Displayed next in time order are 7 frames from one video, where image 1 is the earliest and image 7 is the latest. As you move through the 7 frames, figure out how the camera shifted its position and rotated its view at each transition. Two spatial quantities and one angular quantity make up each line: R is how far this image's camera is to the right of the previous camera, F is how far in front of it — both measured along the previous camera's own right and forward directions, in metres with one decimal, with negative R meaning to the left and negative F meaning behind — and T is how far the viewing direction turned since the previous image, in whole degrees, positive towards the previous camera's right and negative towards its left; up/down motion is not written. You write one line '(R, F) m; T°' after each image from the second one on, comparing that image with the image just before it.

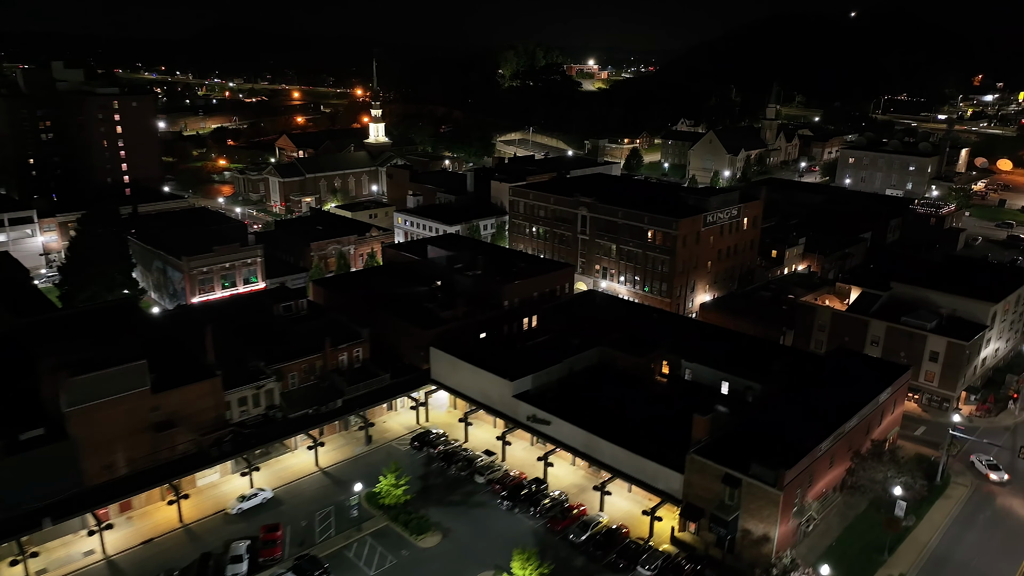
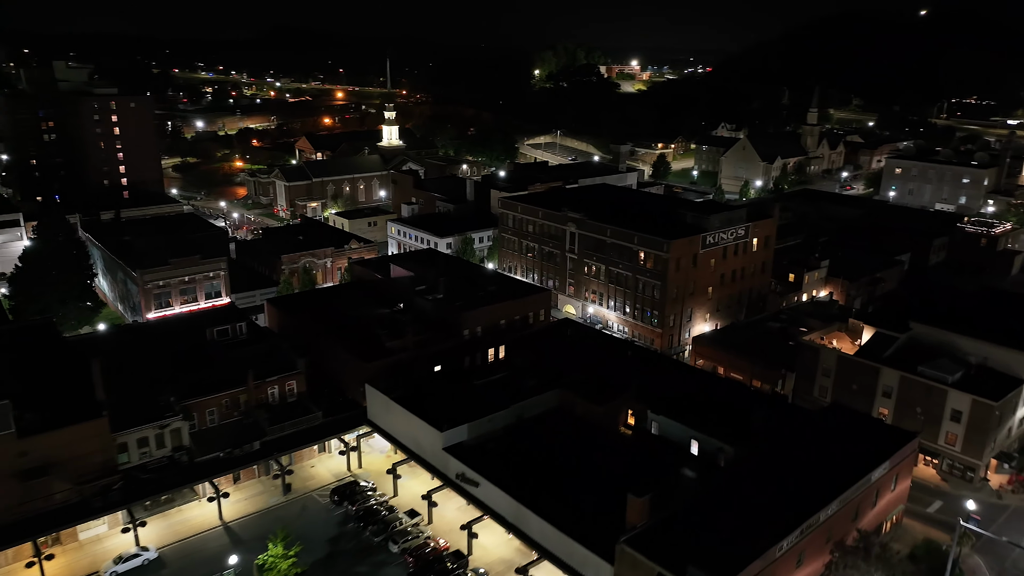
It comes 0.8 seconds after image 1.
(+5.5, +5.6) m; -4°
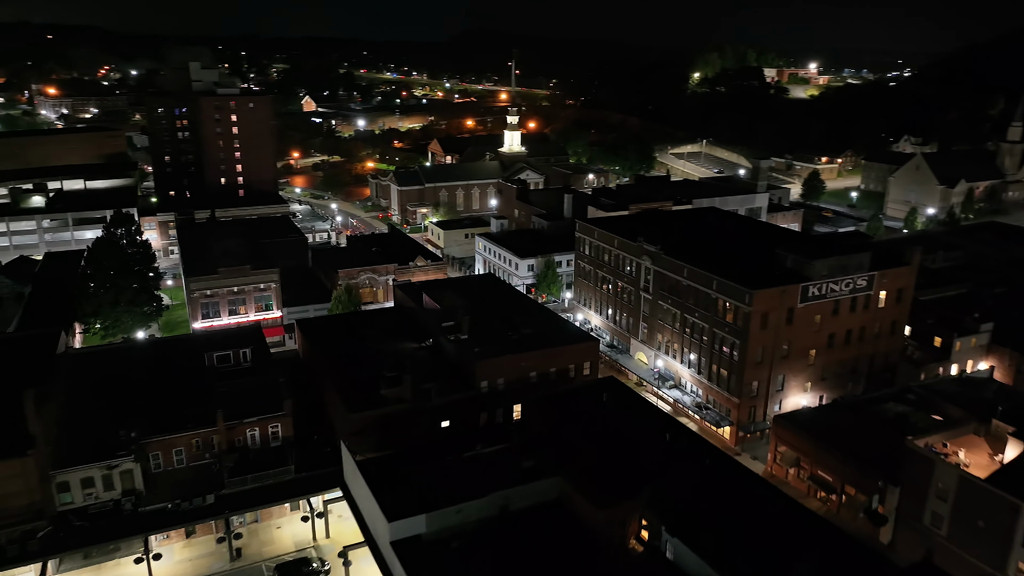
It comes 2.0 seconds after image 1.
(+6.8, +8.2) m; -13°
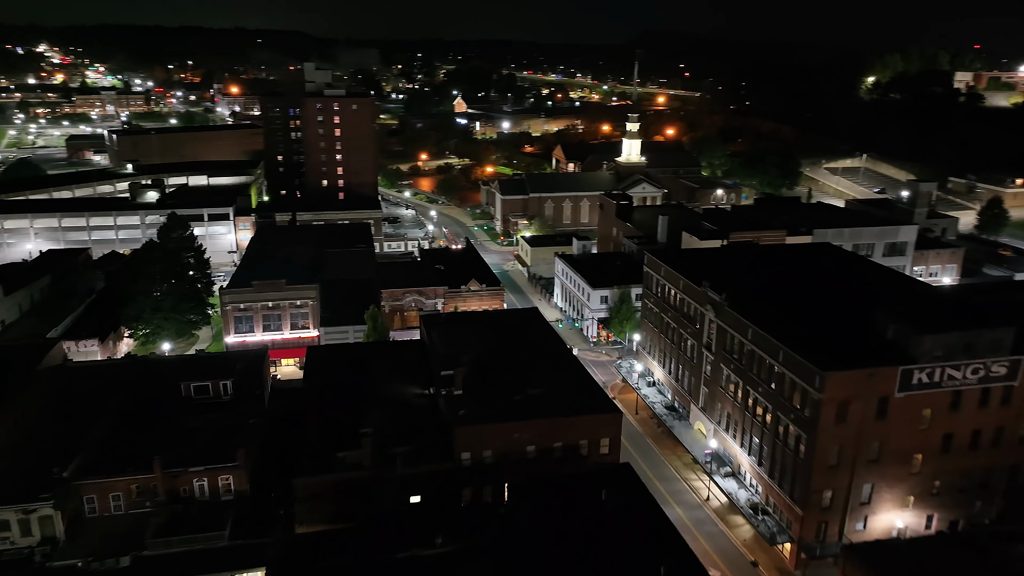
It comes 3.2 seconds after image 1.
(+6.7, +7.9) m; -13°
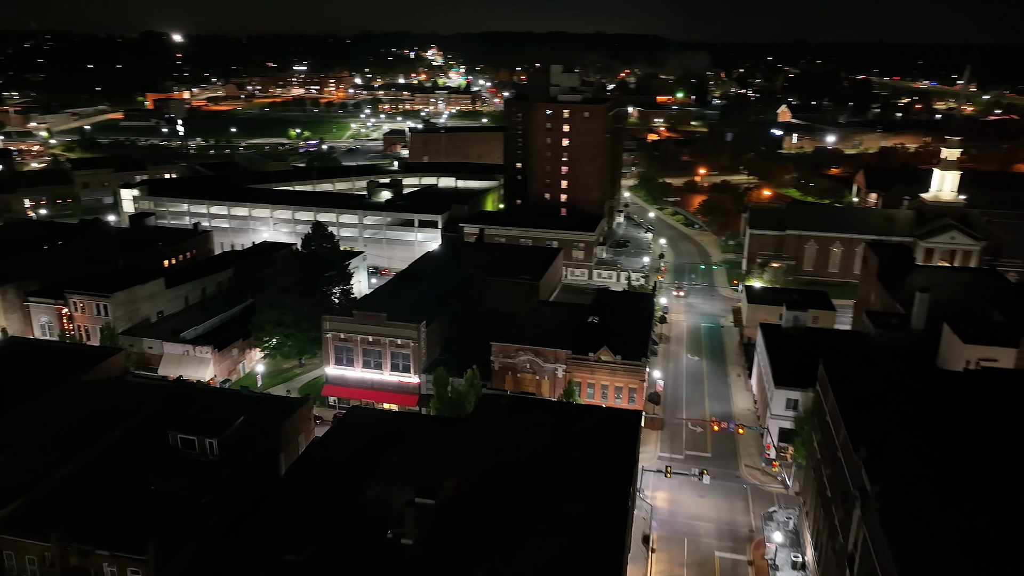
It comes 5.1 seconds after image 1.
(+9.2, +13.7) m; -25°
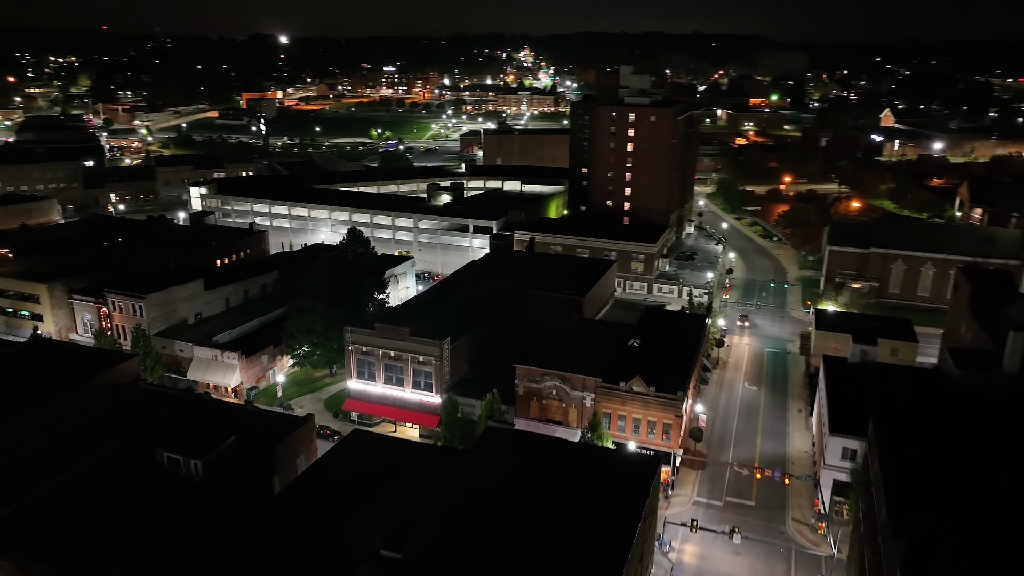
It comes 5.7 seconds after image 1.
(+3.0, +3.3) m; -7°
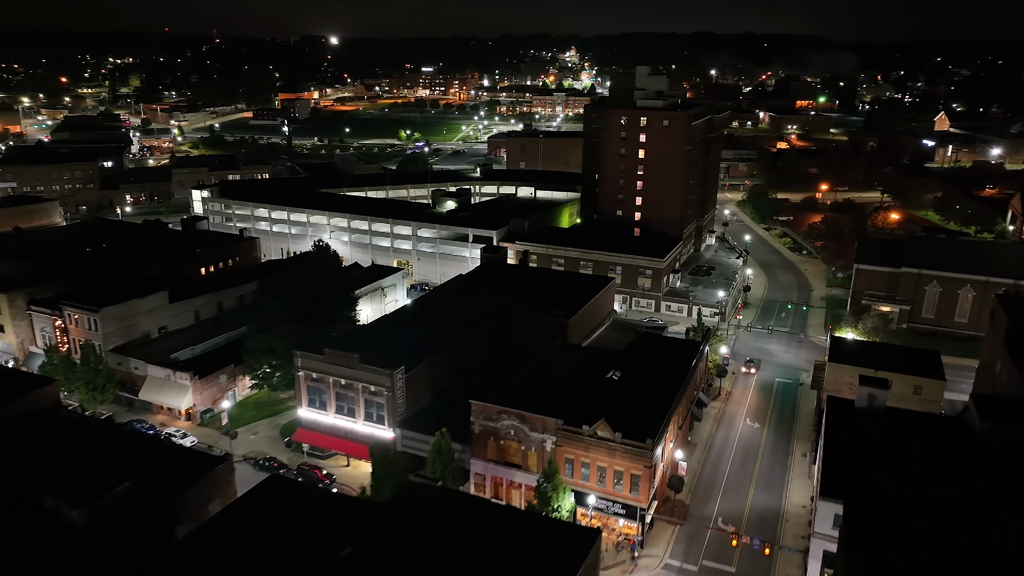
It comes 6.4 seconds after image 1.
(+4.1, +4.2) m; -4°
